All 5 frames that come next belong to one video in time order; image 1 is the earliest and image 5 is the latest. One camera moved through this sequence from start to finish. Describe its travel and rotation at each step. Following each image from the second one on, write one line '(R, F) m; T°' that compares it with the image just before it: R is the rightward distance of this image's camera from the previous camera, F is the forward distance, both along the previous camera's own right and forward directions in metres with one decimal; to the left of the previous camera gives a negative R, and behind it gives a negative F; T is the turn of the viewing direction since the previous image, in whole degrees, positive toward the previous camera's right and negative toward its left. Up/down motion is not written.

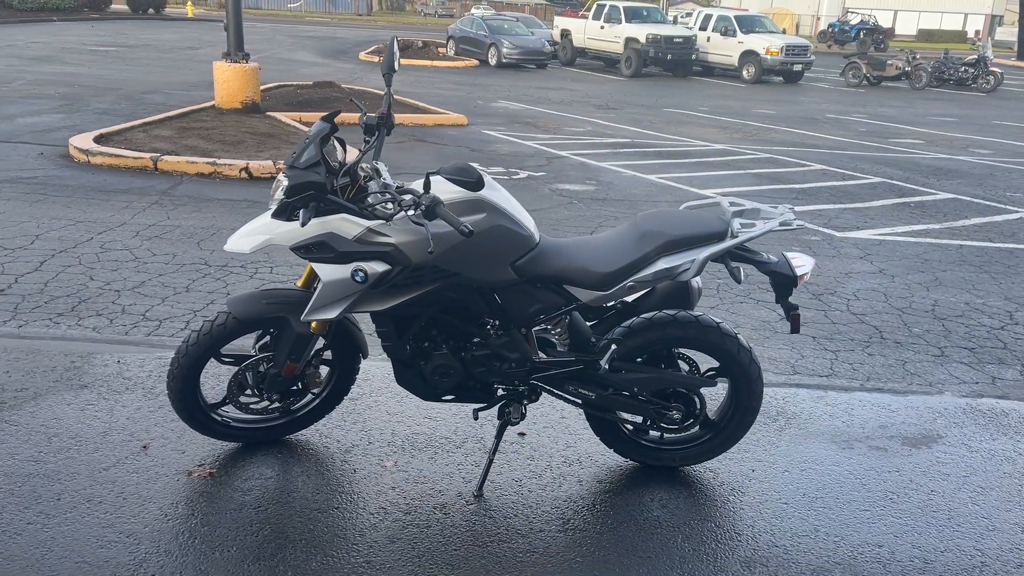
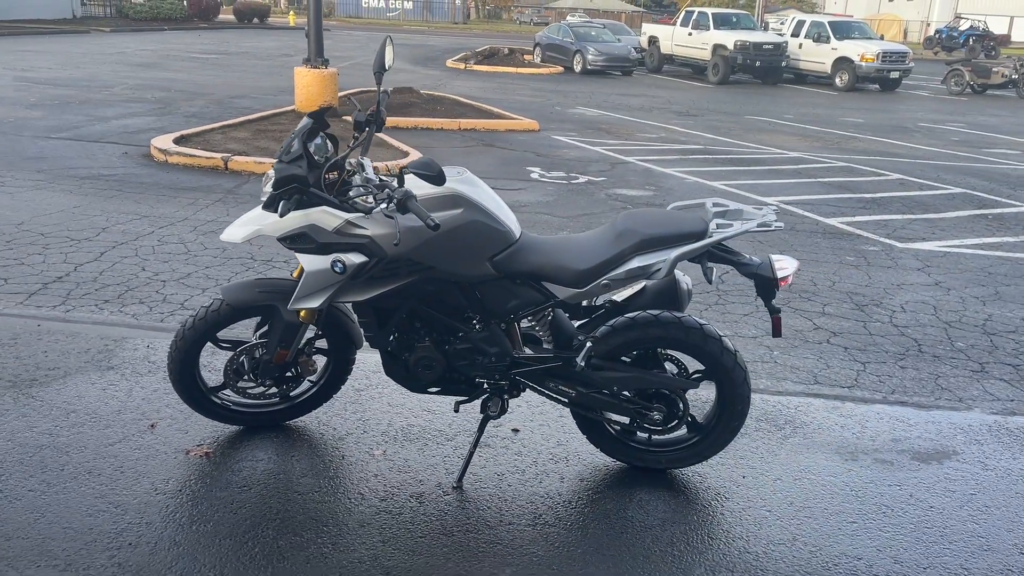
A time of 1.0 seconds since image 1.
(+0.4, 0.0) m; -6°
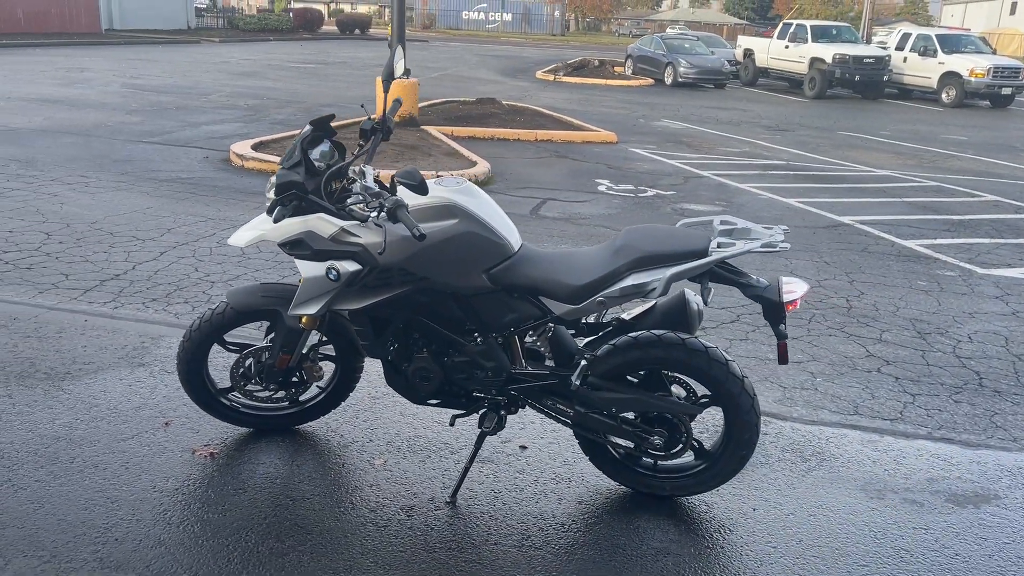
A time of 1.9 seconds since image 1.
(+0.4, +0.1) m; -6°
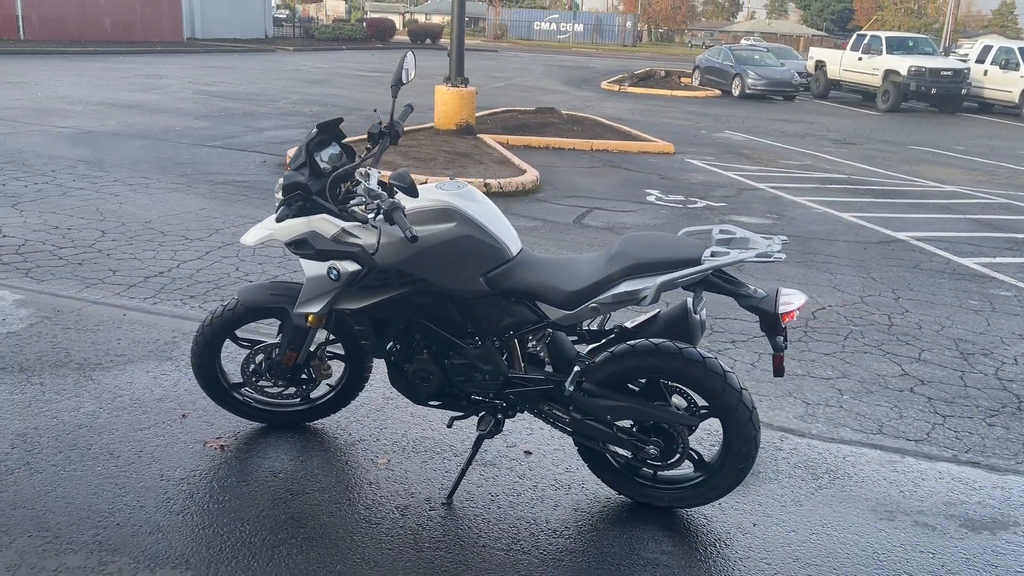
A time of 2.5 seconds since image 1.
(+0.3, 0.0) m; -4°
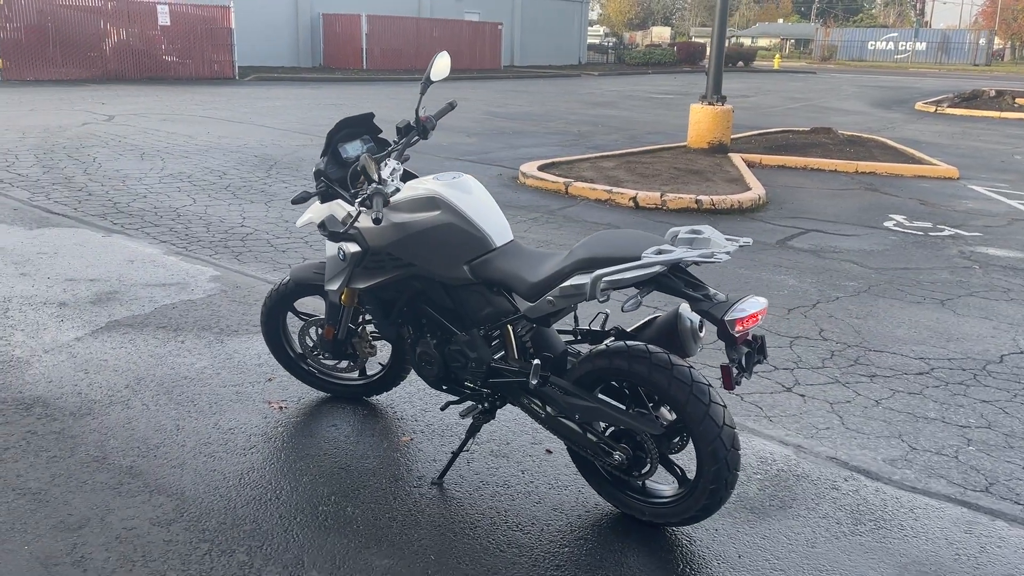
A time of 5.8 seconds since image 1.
(+1.3, +0.2) m; -20°
